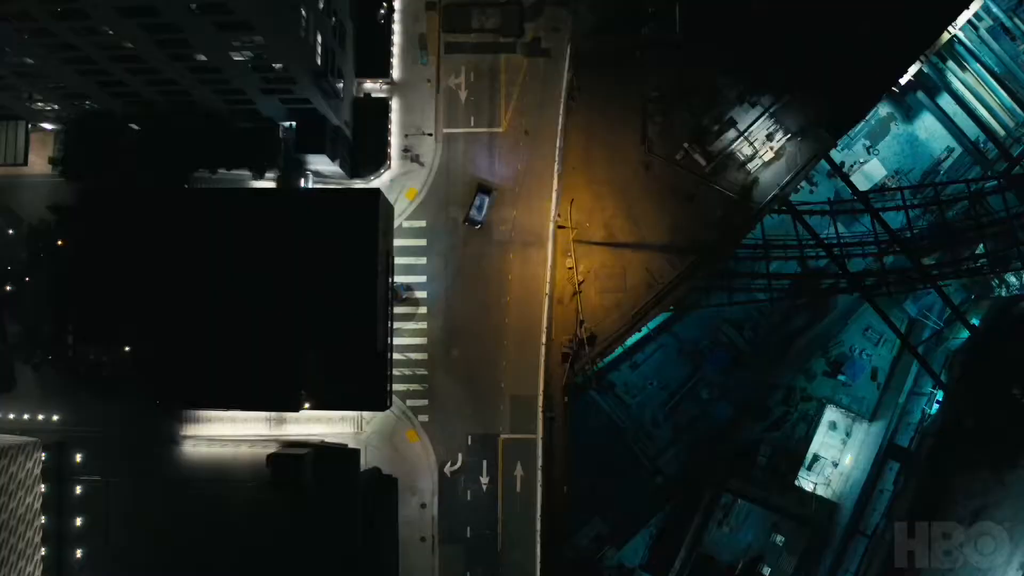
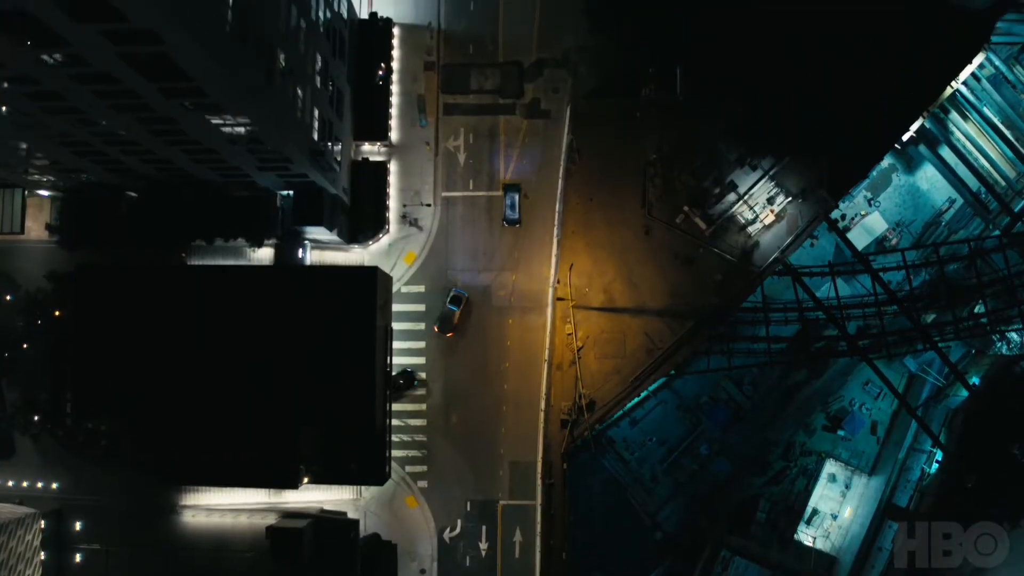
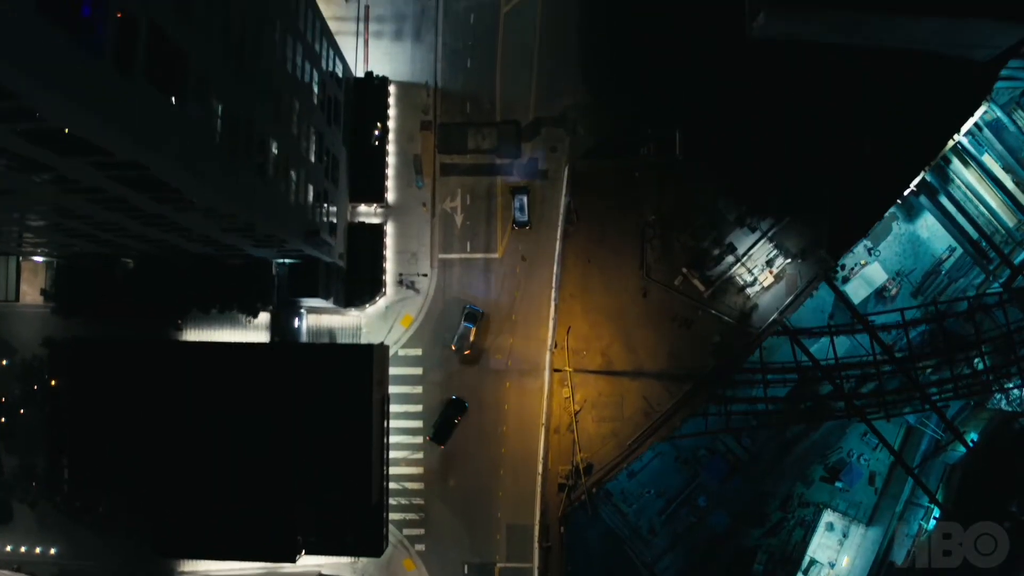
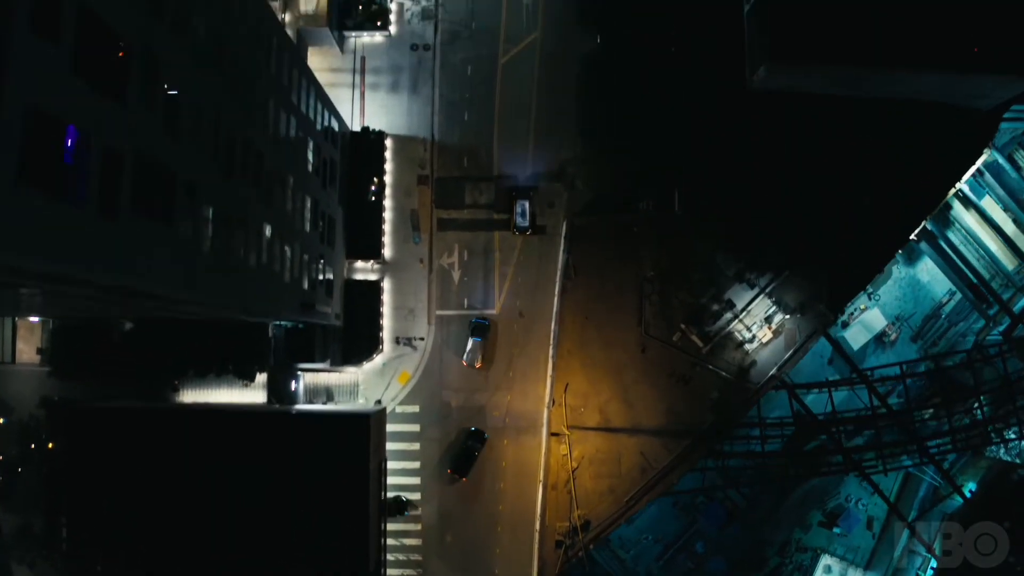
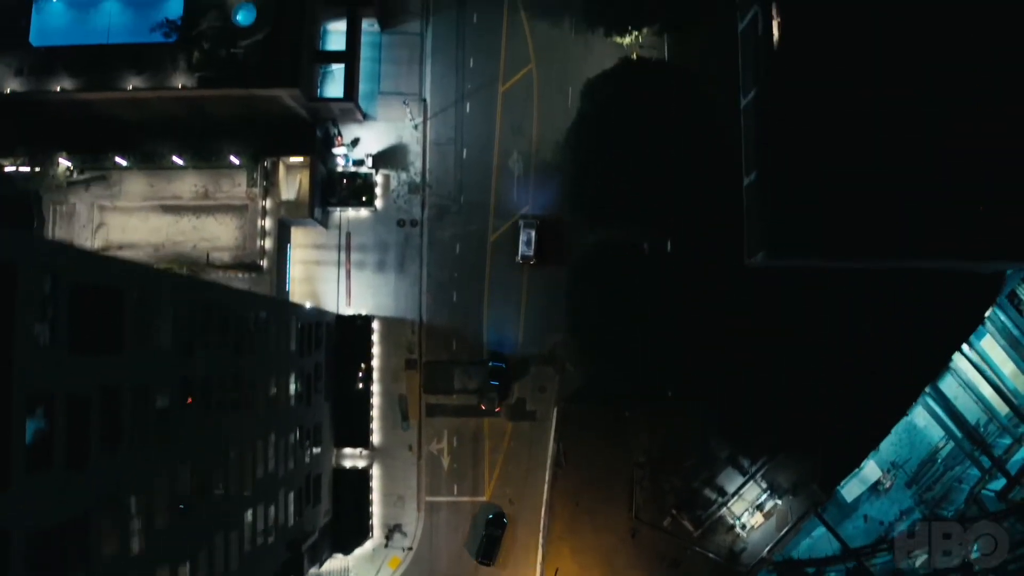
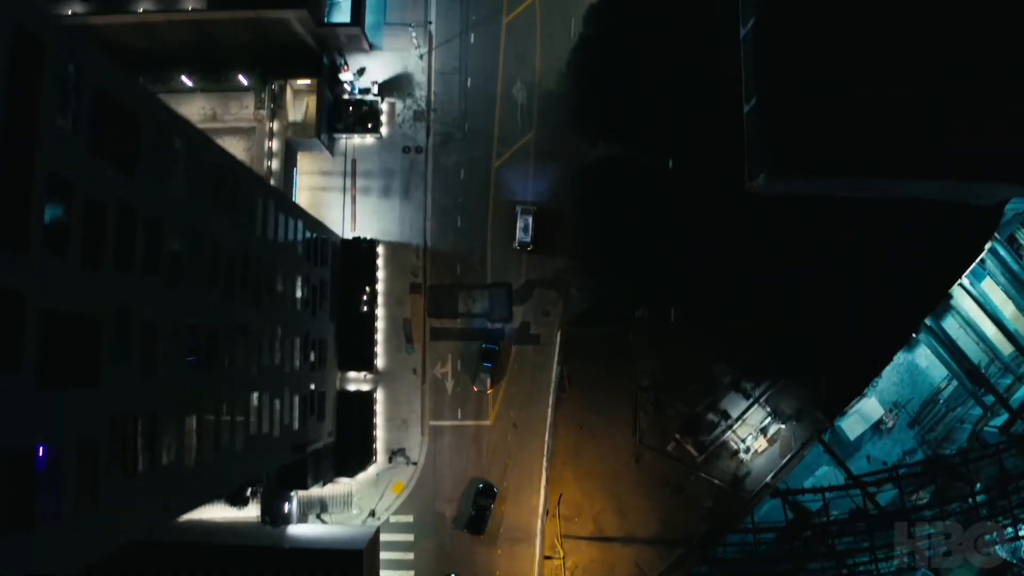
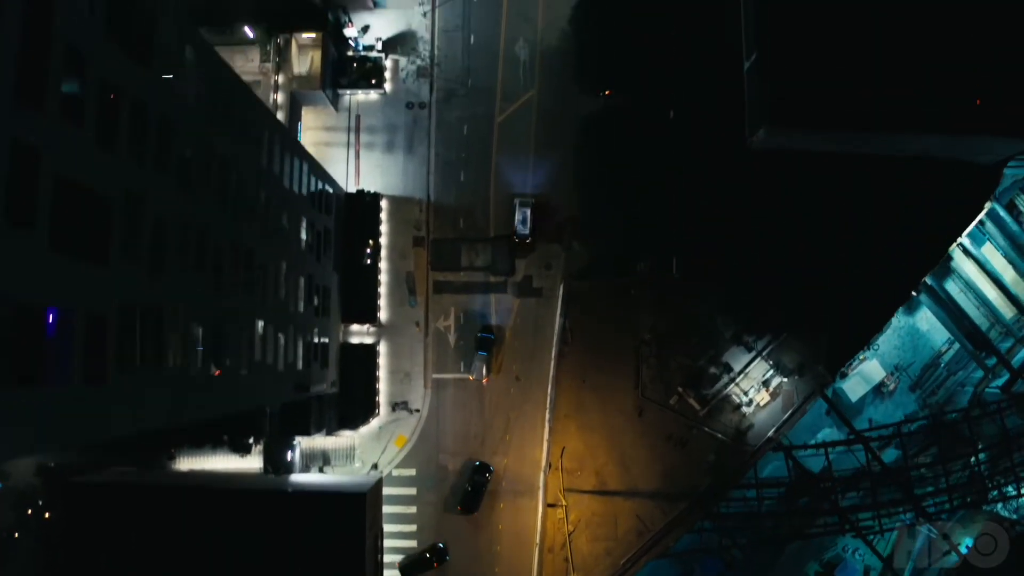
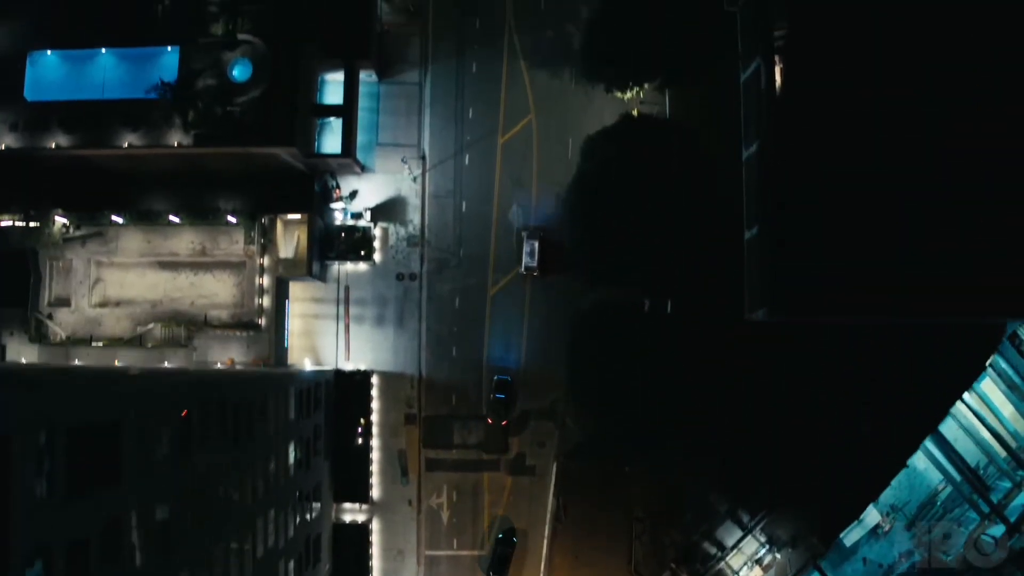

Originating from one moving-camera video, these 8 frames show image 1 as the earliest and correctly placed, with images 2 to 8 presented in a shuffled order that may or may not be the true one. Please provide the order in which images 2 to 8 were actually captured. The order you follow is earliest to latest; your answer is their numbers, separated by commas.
2, 3, 4, 7, 6, 5, 8
